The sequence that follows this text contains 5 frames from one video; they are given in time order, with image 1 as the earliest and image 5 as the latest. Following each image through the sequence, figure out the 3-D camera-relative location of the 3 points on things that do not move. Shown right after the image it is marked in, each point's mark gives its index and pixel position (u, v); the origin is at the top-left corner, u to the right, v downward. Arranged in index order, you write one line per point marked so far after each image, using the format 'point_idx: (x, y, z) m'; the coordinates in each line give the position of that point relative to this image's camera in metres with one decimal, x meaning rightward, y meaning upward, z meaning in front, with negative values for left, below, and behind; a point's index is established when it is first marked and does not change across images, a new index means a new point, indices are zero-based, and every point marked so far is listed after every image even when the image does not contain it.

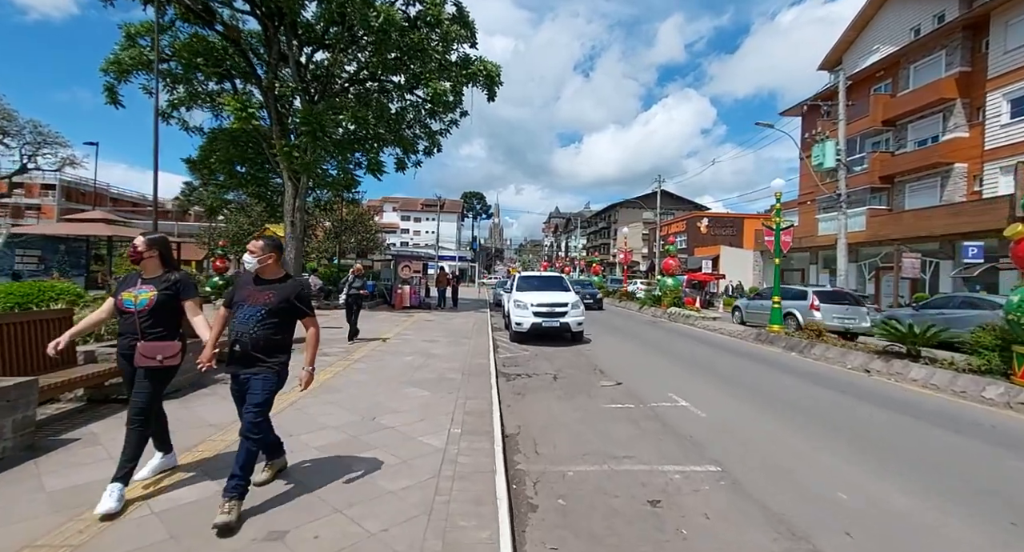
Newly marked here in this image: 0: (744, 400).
0: (+4.3, -2.2, +8.3) m
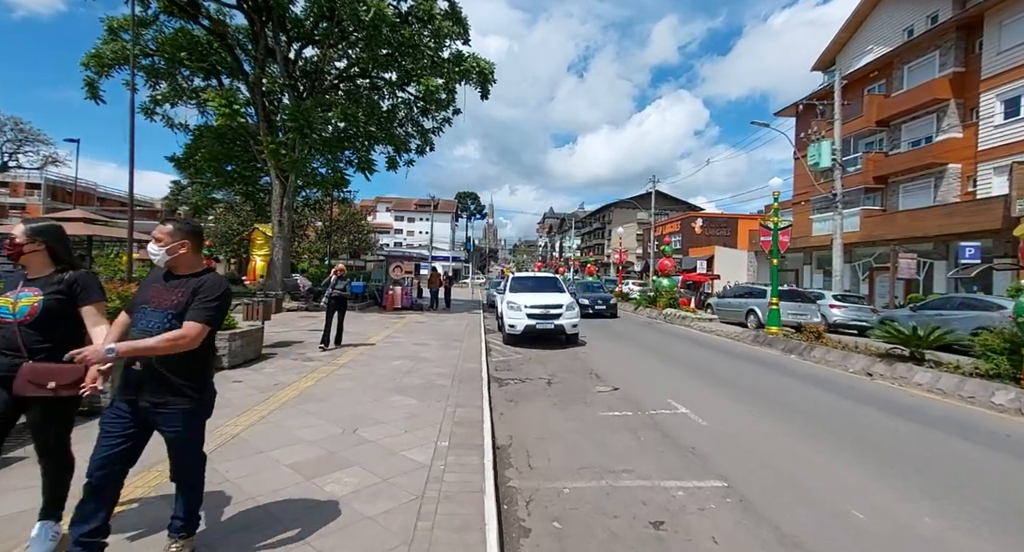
0: (+4.1, -2.3, +8.0) m
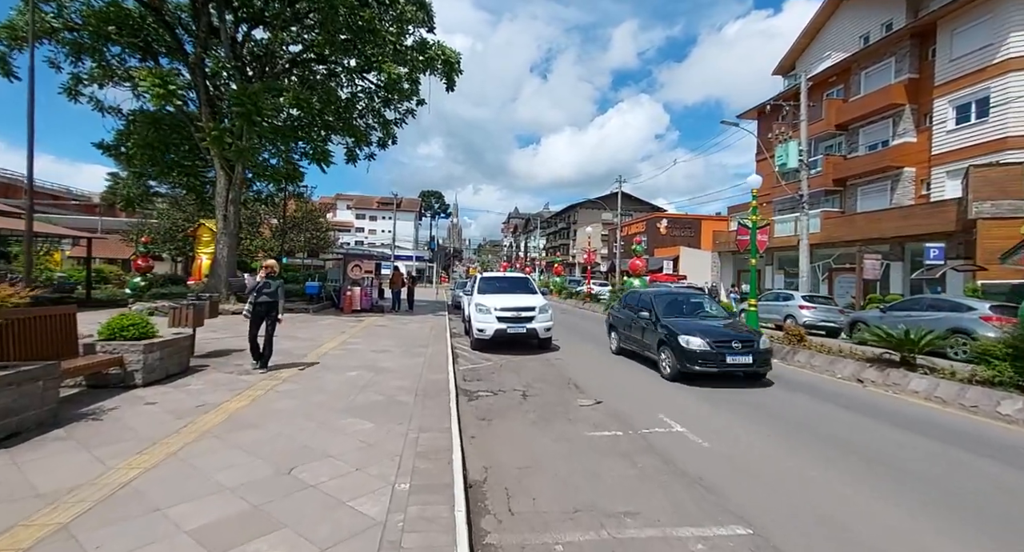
0: (+3.7, -2.3, +7.4) m
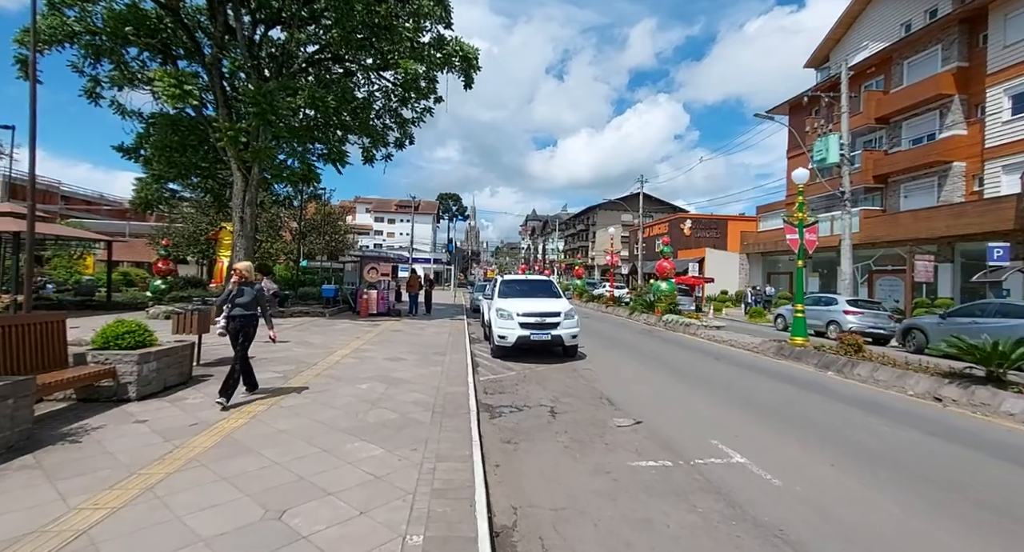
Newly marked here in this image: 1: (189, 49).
0: (+4.1, -2.3, +6.5) m
1: (-13.5, +9.5, +18.8) m
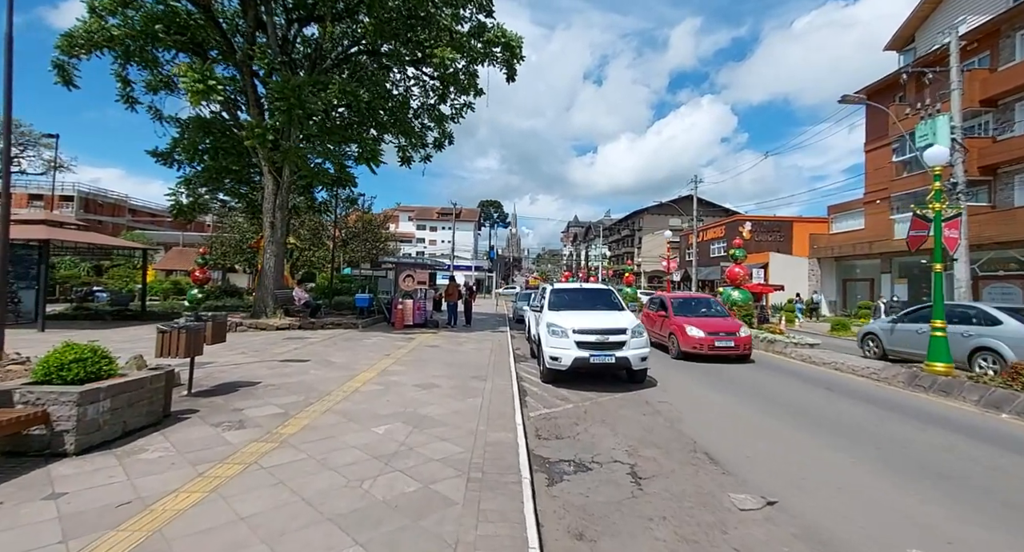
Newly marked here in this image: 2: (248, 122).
0: (+4.8, -2.4, +4.1) m
1: (-11.7, +9.2, +18.2) m
2: (-10.0, +5.9, +17.2) m
